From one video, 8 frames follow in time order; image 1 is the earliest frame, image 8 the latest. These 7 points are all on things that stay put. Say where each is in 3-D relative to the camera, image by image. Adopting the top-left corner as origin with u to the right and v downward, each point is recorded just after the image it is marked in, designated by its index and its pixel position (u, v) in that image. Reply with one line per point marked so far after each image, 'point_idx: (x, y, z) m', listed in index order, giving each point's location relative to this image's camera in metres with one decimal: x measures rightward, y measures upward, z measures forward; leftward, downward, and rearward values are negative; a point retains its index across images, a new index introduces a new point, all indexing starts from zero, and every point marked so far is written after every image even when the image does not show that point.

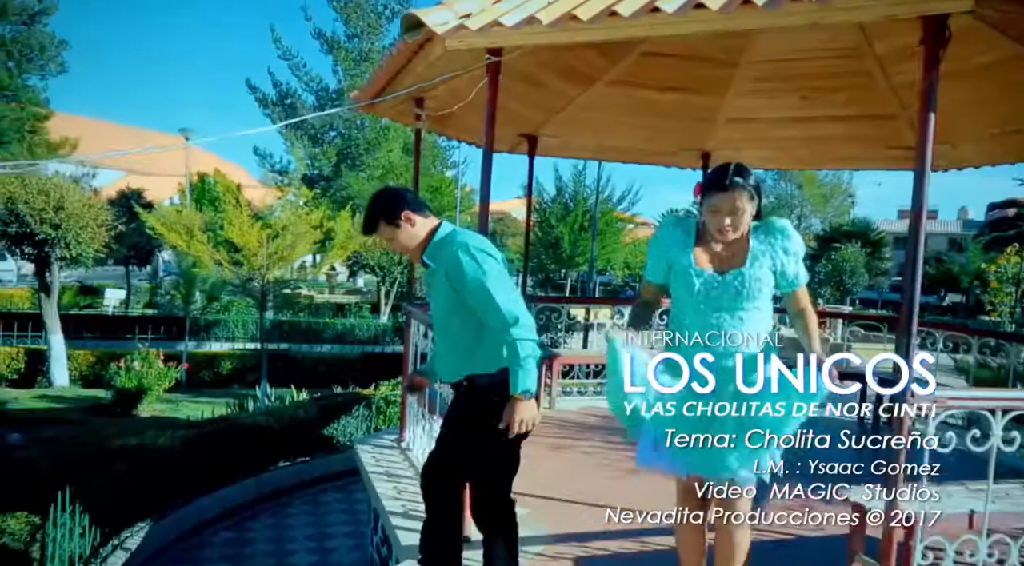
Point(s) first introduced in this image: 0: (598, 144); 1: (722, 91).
0: (+1.0, +1.5, +7.5) m
1: (+1.8, +1.6, +5.9) m
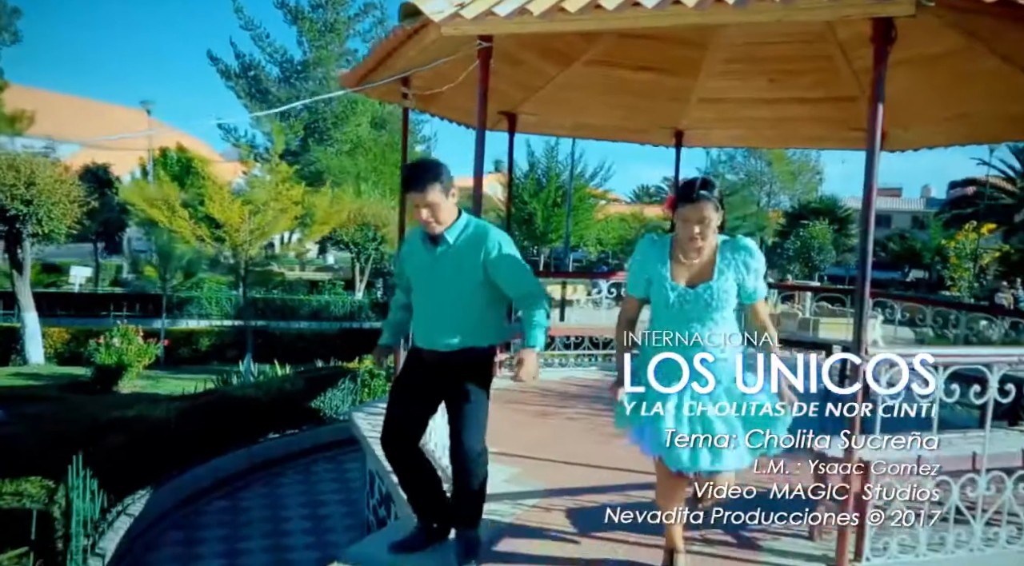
0: (+0.7, +1.8, +7.7) m
1: (+1.6, +1.8, +6.1) m
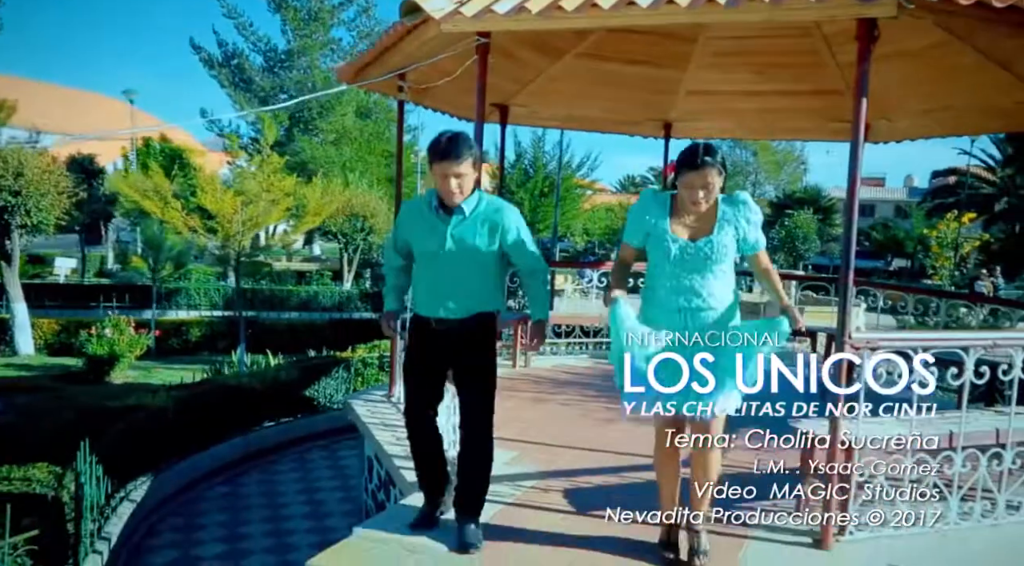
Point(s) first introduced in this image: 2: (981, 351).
0: (+0.6, +1.9, +7.8) m
1: (+1.6, +1.9, +6.3) m
2: (+2.3, -0.3, +3.4) m
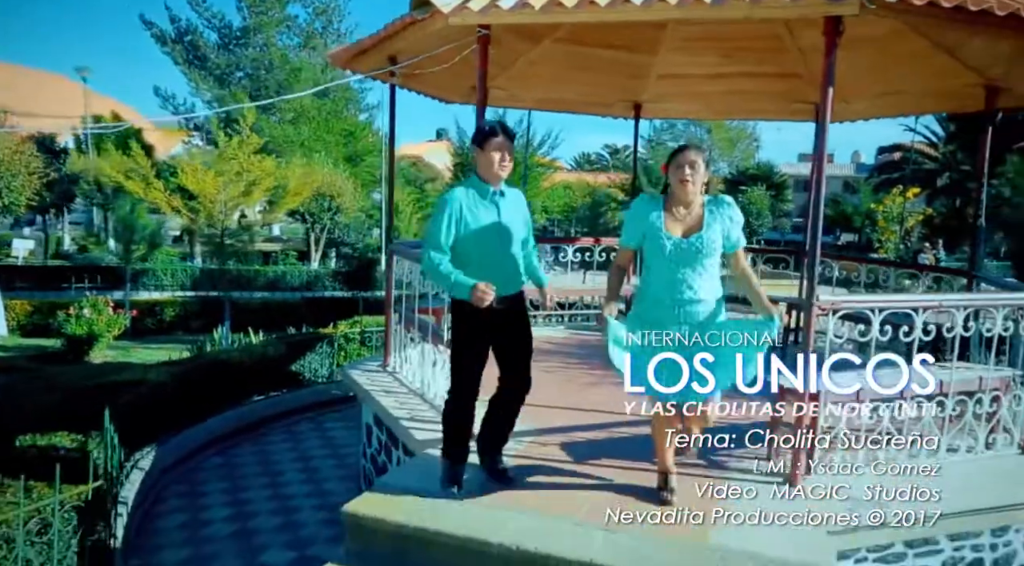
0: (+0.4, +2.2, +8.1) m
1: (+1.4, +2.2, +6.6) m
2: (+2.3, -0.1, +3.8) m
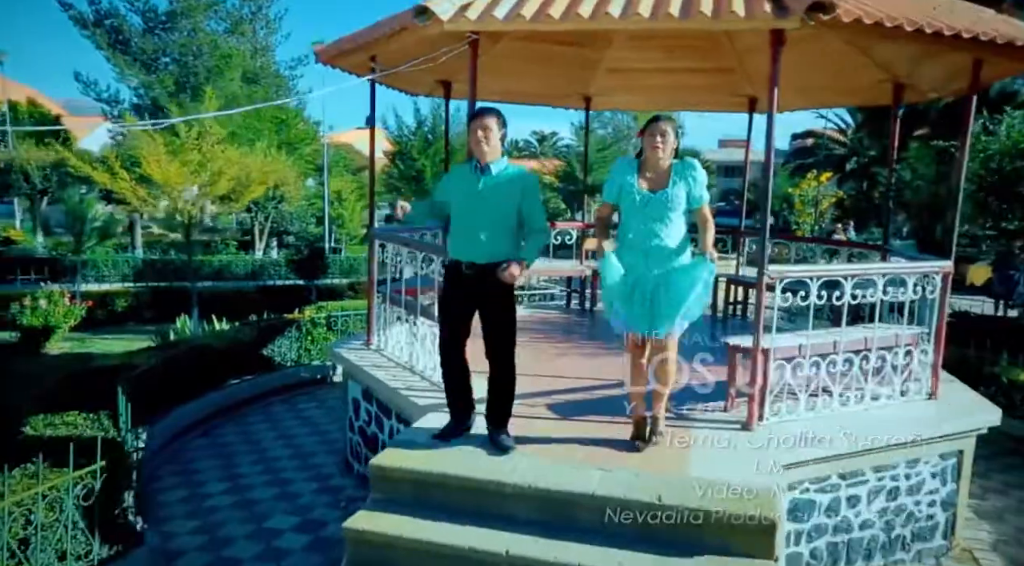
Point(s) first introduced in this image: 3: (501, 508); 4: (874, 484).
0: (-0.1, +2.4, +8.5) m
1: (+1.0, +2.4, +7.2) m
2: (+2.2, 0.0, +4.5) m
3: (-0.1, -1.1, +3.5) m
4: (+2.3, -1.3, +4.5) m
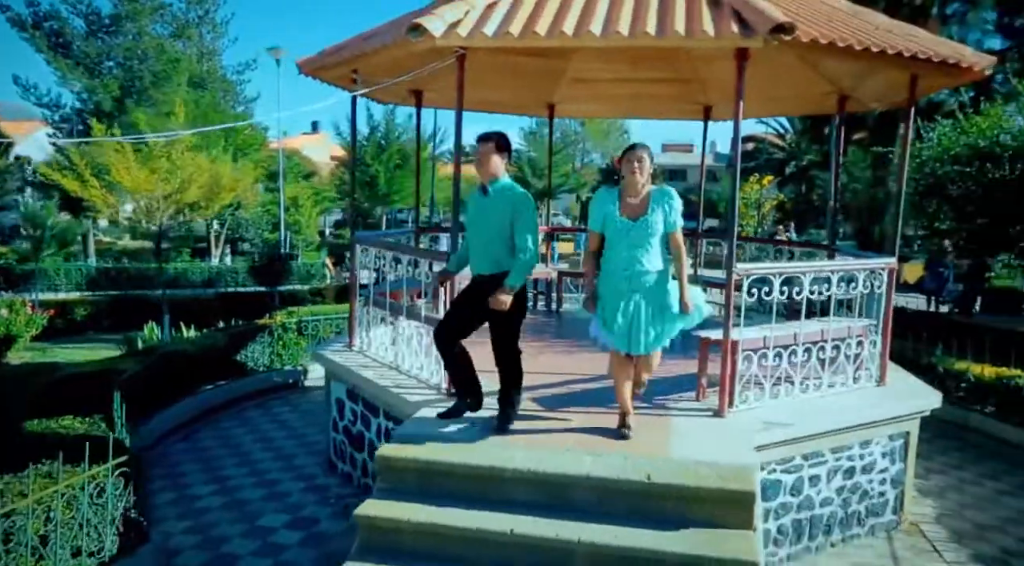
0: (-0.5, +2.3, +8.8) m
1: (+0.7, +2.4, +7.5) m
2: (+2.1, +0.1, +5.0) m
3: (-0.1, -1.1, +3.8) m
4: (+2.2, -1.3, +4.9) m
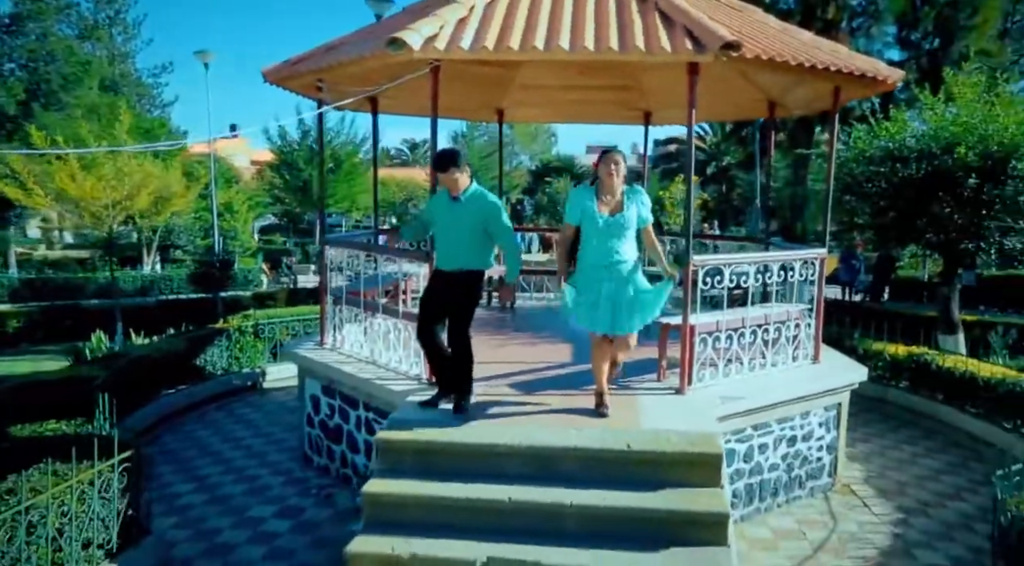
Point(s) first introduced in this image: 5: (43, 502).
0: (-1.2, +2.3, +9.1) m
1: (+0.2, +2.4, +7.9) m
2: (+1.9, +0.2, +5.5) m
3: (-0.1, -1.1, +4.1) m
4: (+2.1, -1.2, +5.5) m
5: (-2.3, -1.1, +3.5) m
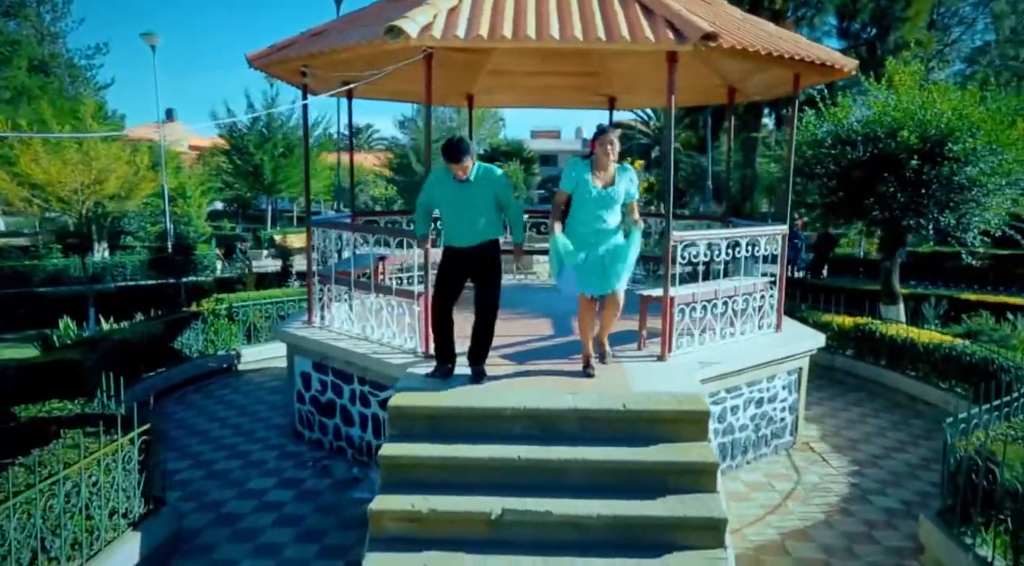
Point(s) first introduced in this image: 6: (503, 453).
0: (-1.6, +2.6, +9.2) m
1: (-0.1, +2.7, +8.1) m
2: (+1.8, +0.4, +5.9) m
3: (-0.1, -0.9, +4.4) m
4: (+2.0, -1.0, +5.9) m
5: (-2.2, -1.0, +3.6) m
6: (-0.1, -1.0, +4.2) m
